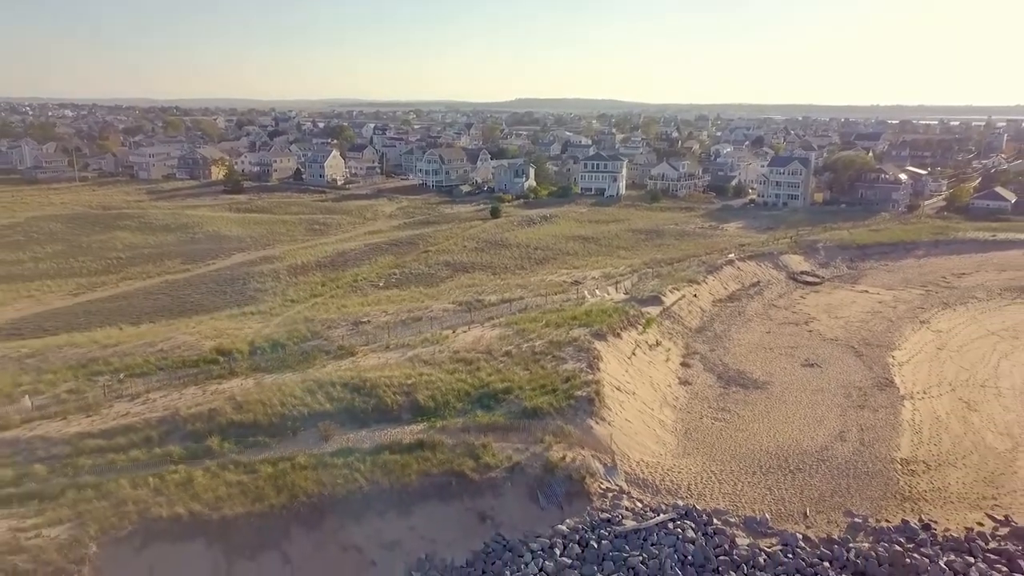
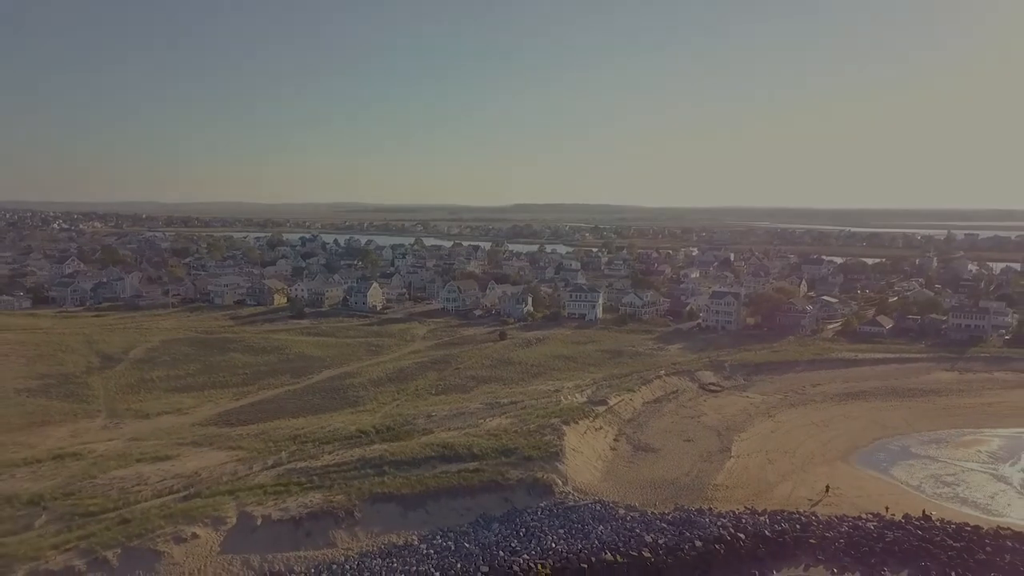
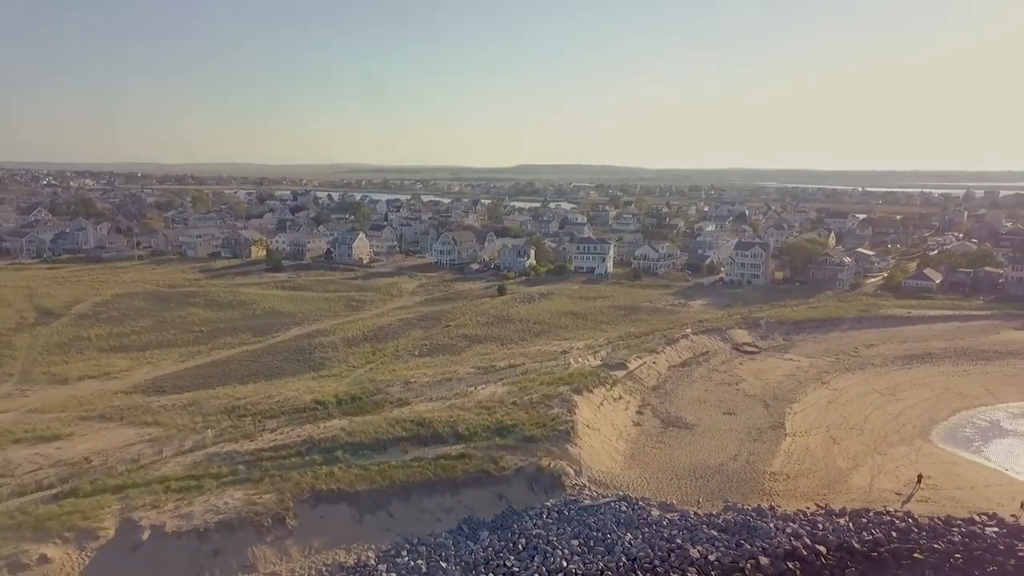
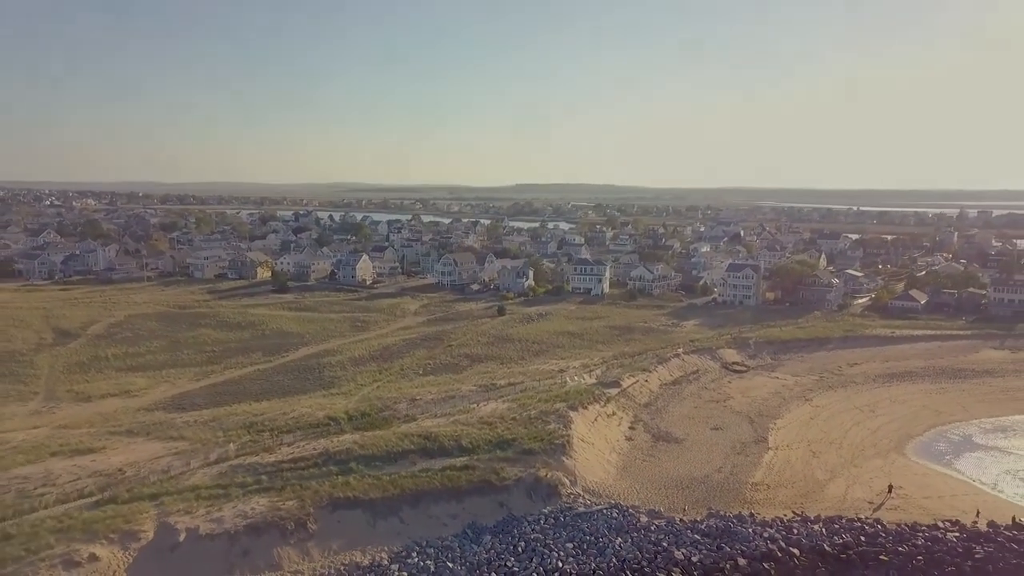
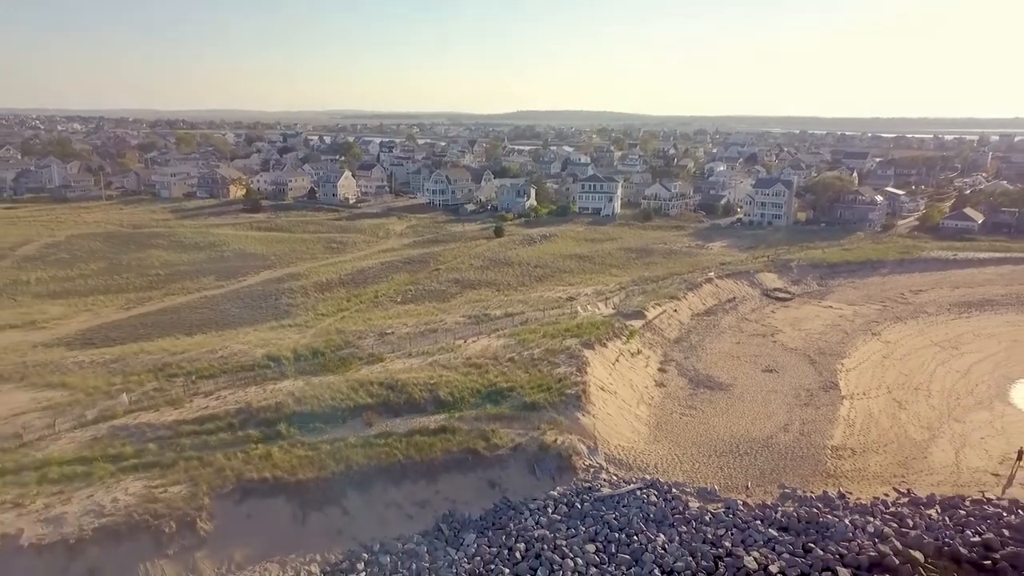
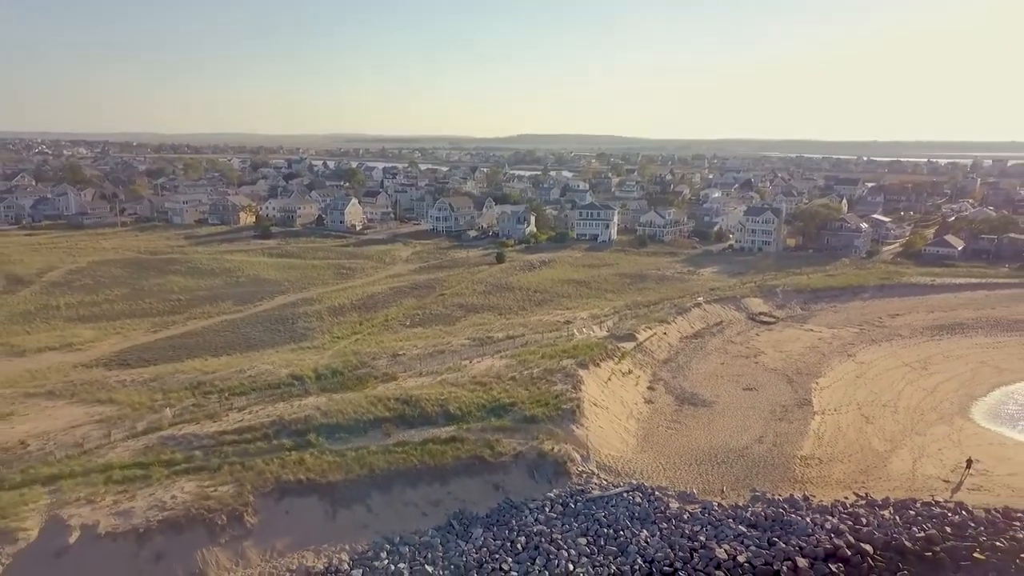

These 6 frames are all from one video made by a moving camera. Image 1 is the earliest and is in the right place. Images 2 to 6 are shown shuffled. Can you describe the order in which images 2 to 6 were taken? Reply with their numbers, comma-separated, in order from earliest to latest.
5, 6, 3, 4, 2
